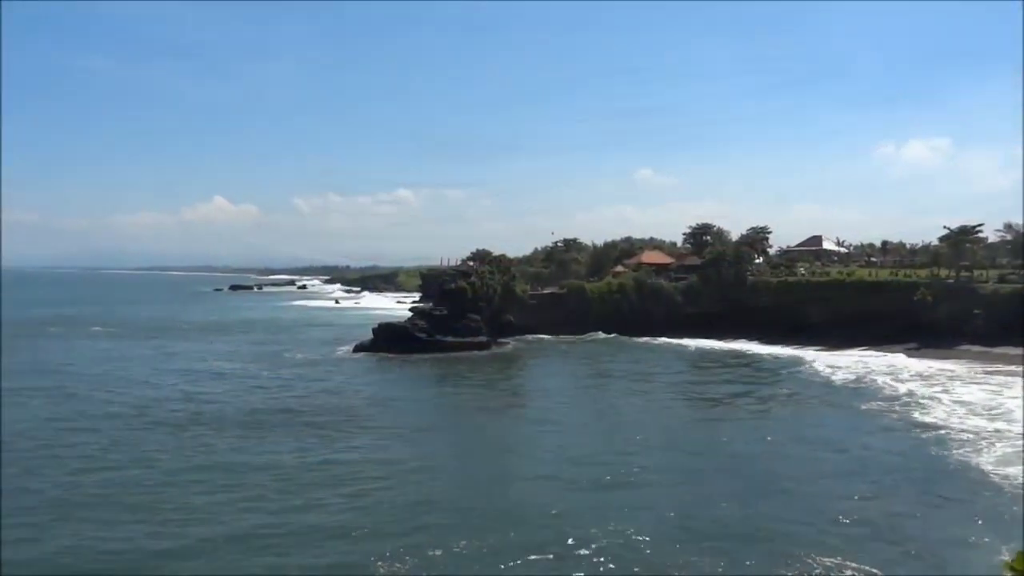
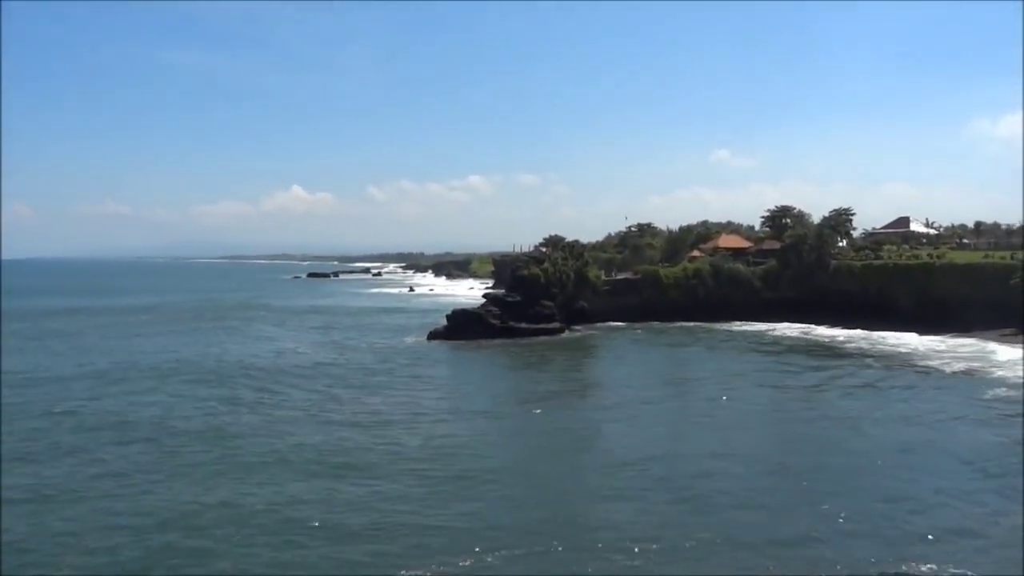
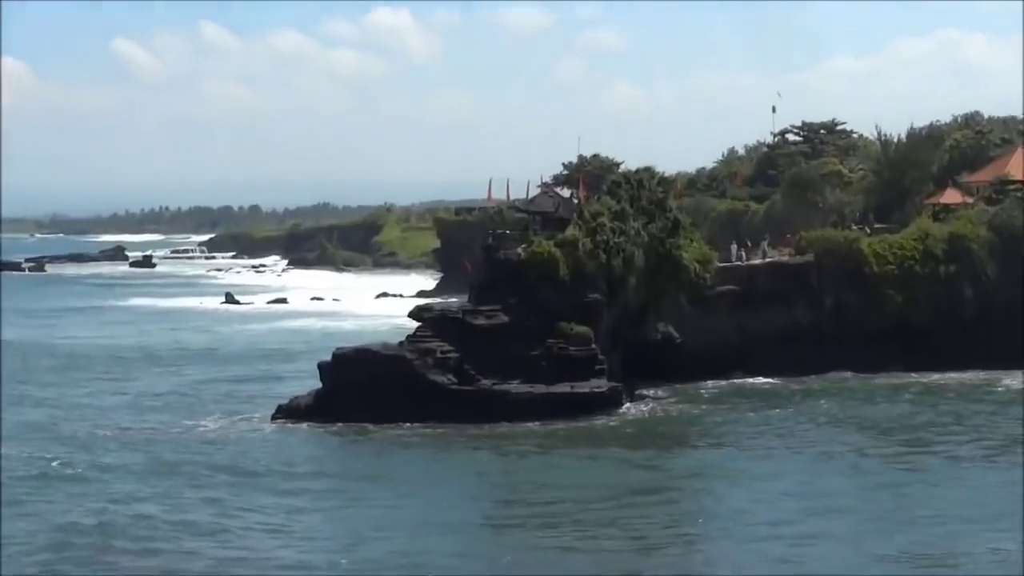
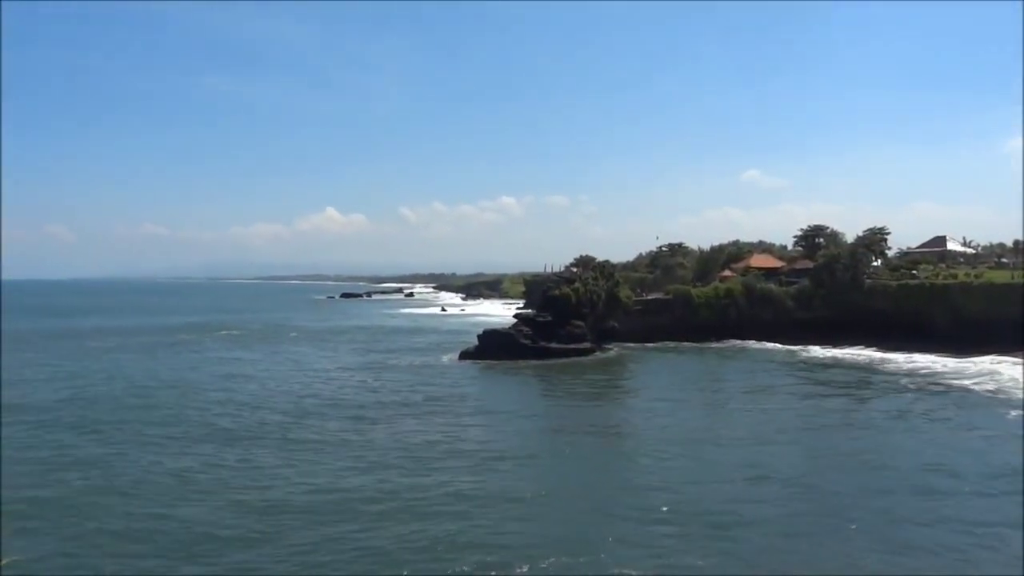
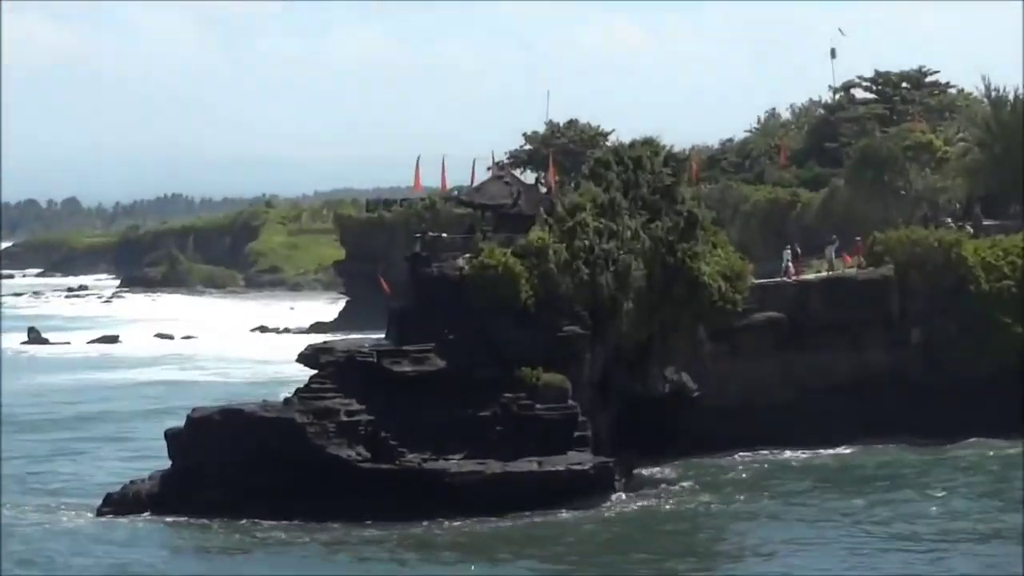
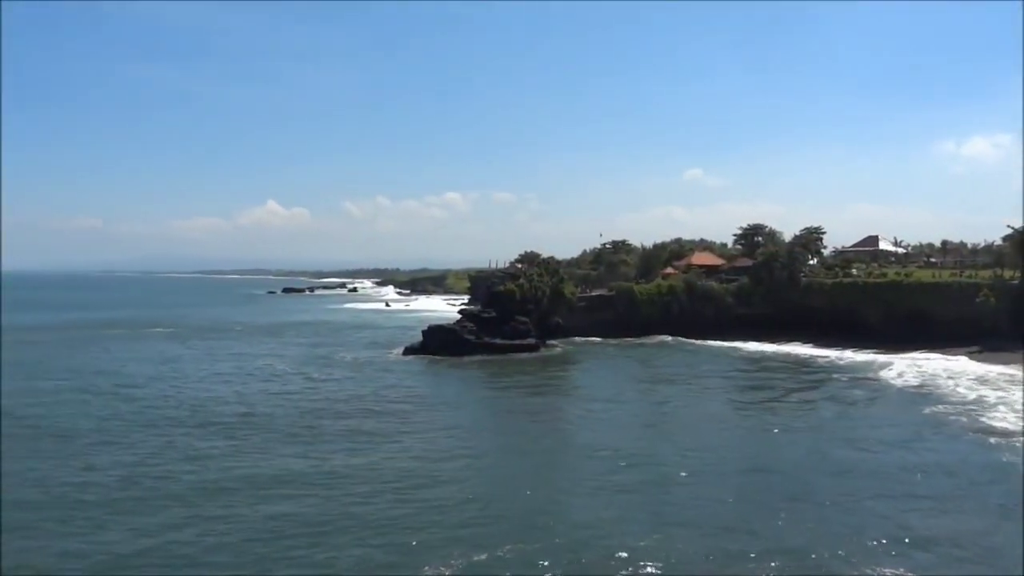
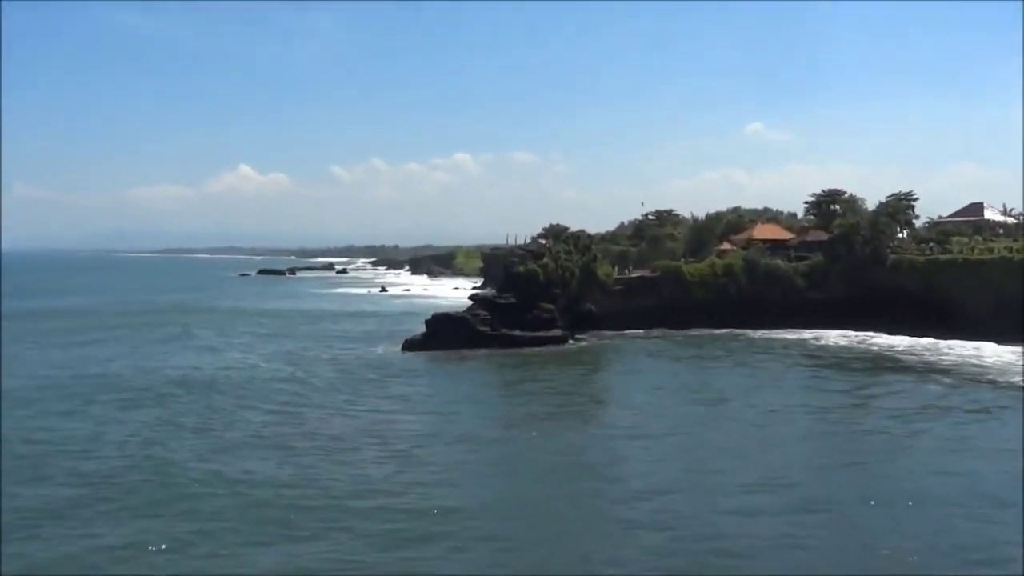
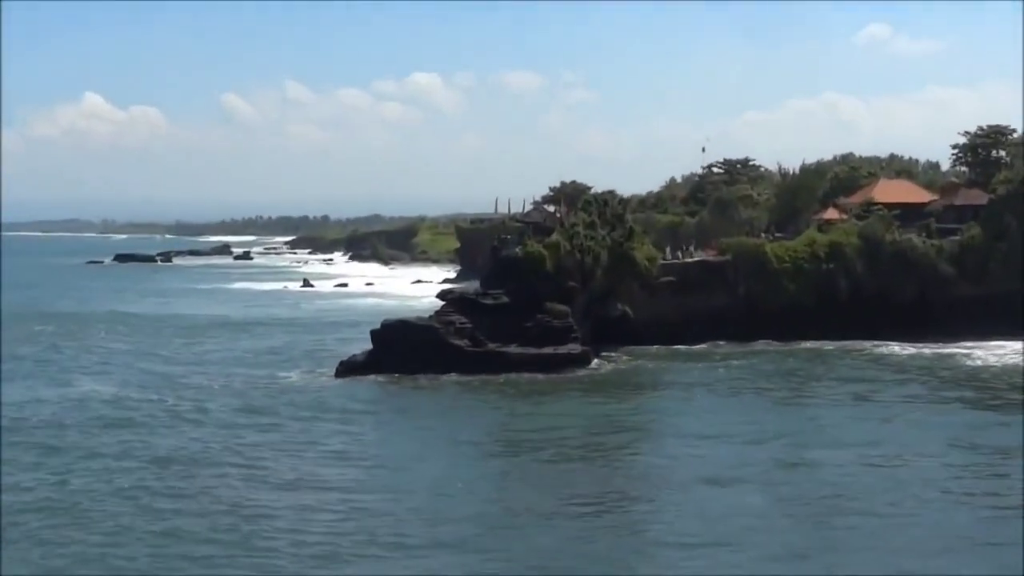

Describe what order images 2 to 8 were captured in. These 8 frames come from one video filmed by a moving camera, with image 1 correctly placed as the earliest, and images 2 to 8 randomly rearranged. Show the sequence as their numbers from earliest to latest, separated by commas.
6, 4, 2, 7, 8, 3, 5
